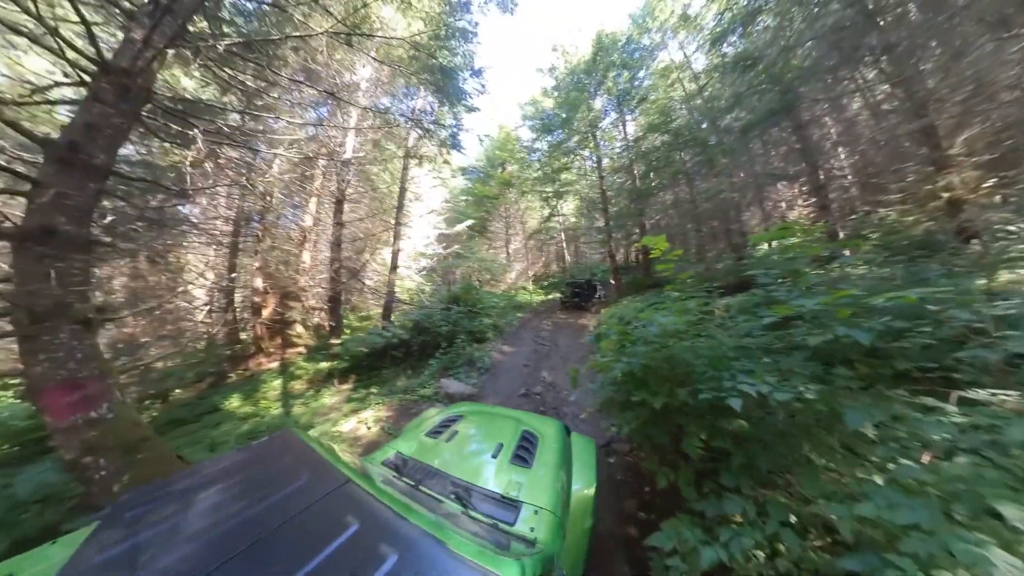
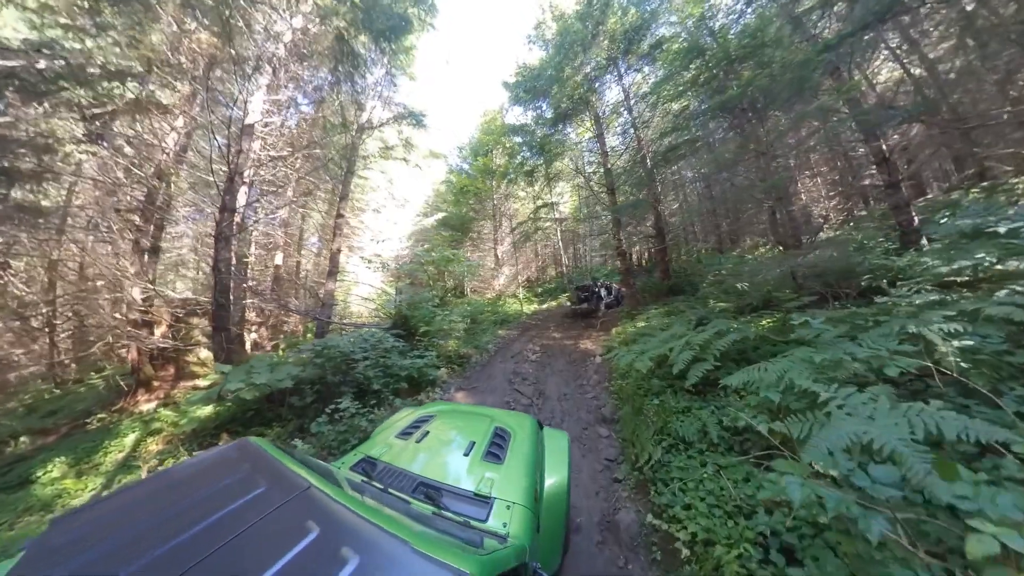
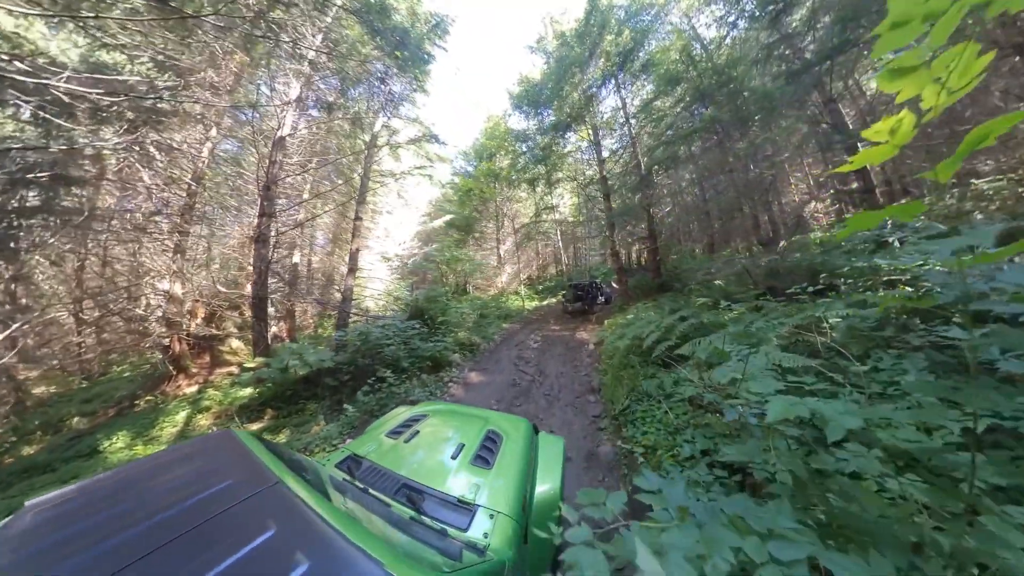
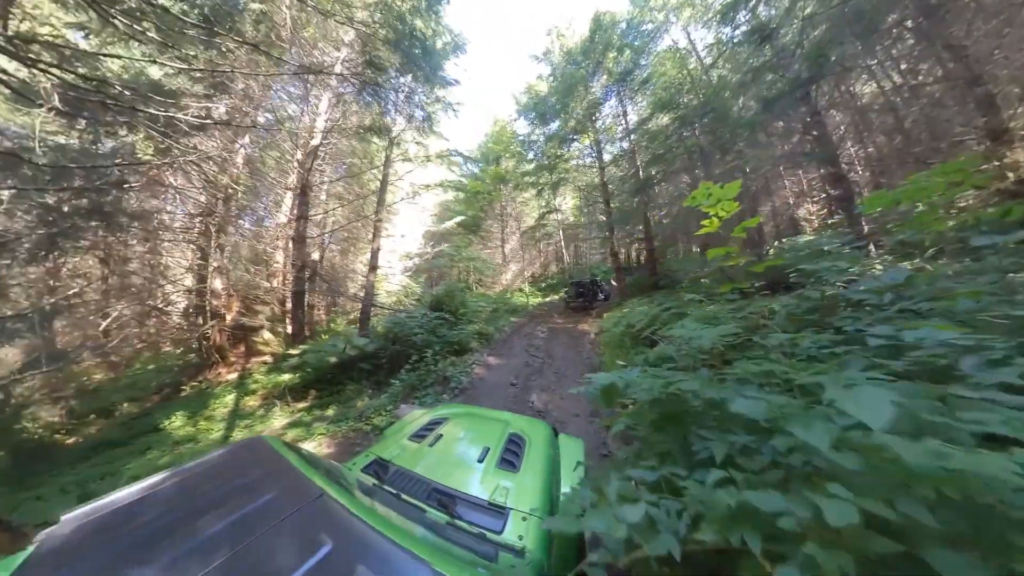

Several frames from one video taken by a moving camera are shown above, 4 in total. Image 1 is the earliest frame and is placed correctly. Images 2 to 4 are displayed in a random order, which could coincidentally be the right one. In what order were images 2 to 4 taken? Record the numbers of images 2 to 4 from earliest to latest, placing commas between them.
4, 3, 2
